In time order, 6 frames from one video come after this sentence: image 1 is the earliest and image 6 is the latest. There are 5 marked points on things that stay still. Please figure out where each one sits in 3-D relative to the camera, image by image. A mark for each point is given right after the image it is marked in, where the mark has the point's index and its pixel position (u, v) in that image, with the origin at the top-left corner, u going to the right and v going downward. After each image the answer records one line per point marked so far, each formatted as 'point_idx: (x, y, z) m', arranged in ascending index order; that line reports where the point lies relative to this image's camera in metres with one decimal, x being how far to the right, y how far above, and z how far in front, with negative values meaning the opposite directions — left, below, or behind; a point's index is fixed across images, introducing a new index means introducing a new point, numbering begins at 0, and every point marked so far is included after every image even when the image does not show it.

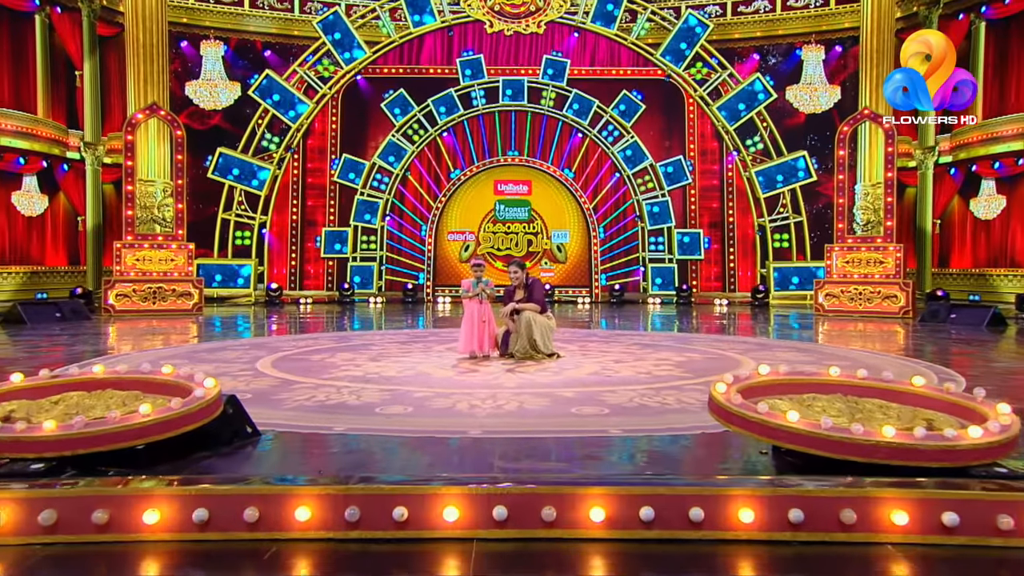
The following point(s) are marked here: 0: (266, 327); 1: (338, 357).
0: (-2.6, -0.4, +9.6) m
1: (-1.3, -0.5, +6.4) m
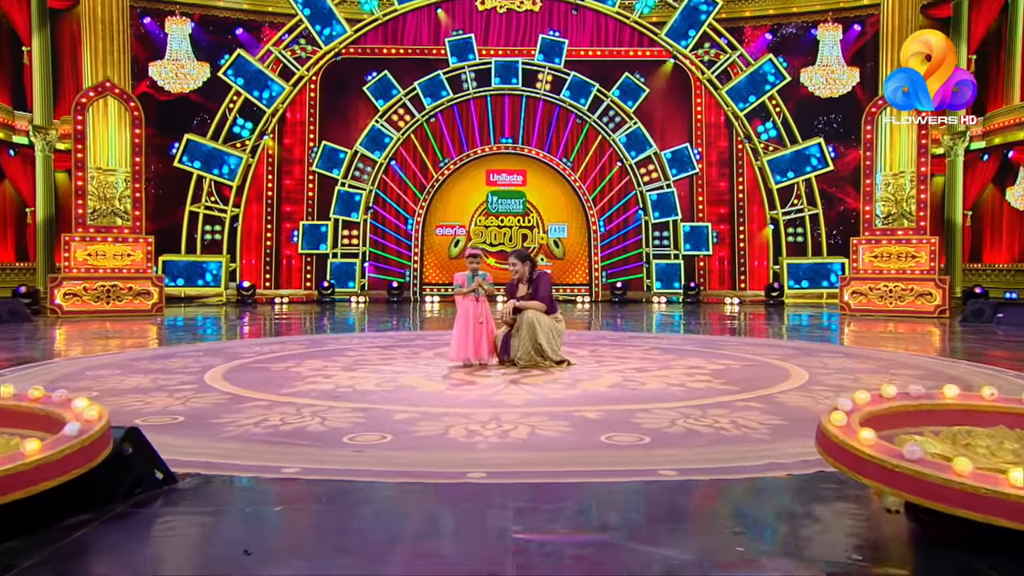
0: (-2.6, -0.4, +8.6) m
1: (-1.3, -0.5, +5.5) m
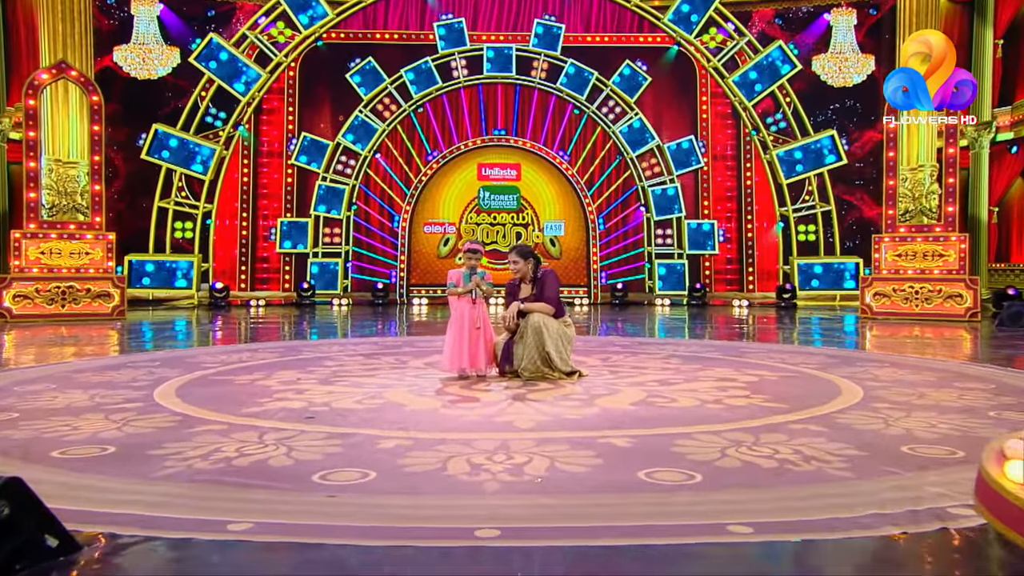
0: (-2.7, -0.4, +7.9) m
1: (-1.3, -0.5, +4.8) m
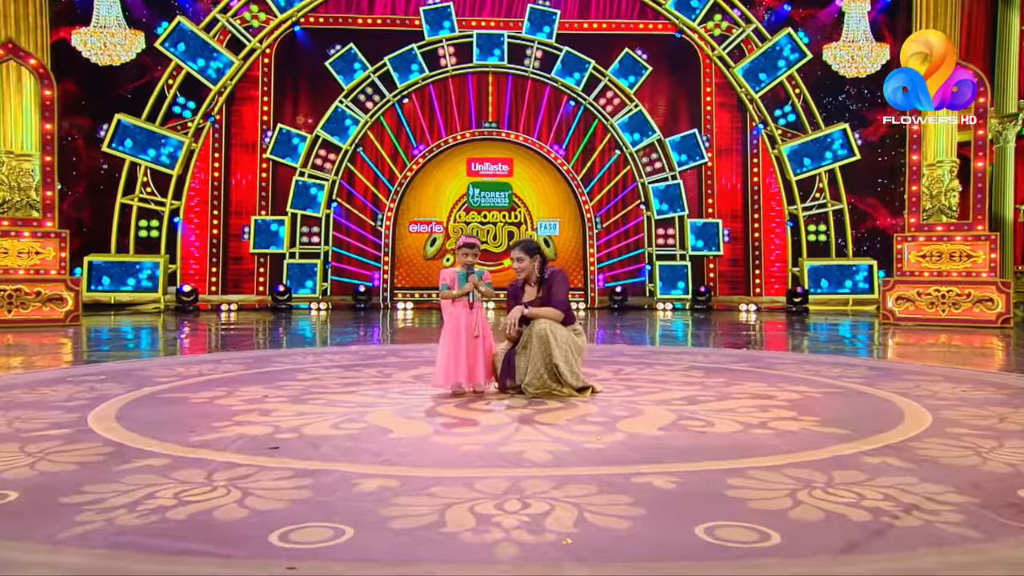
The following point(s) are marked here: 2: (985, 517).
0: (-2.7, -0.4, +7.2) m
1: (-1.3, -0.5, +4.1) m
2: (+1.2, -0.6, +2.2) m
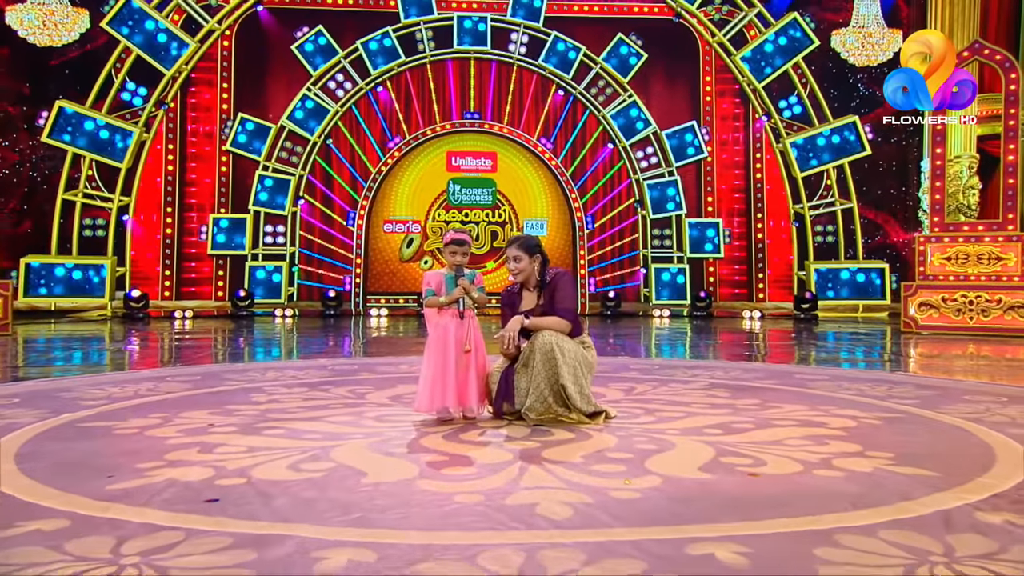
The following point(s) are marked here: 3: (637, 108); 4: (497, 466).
0: (-2.8, -0.4, +6.4) m
1: (-1.3, -0.5, +3.4) m
2: (+1.2, -0.6, +1.6) m
3: (+1.5, +2.3, +11.5) m
4: (-0.1, -0.6, +2.9) m
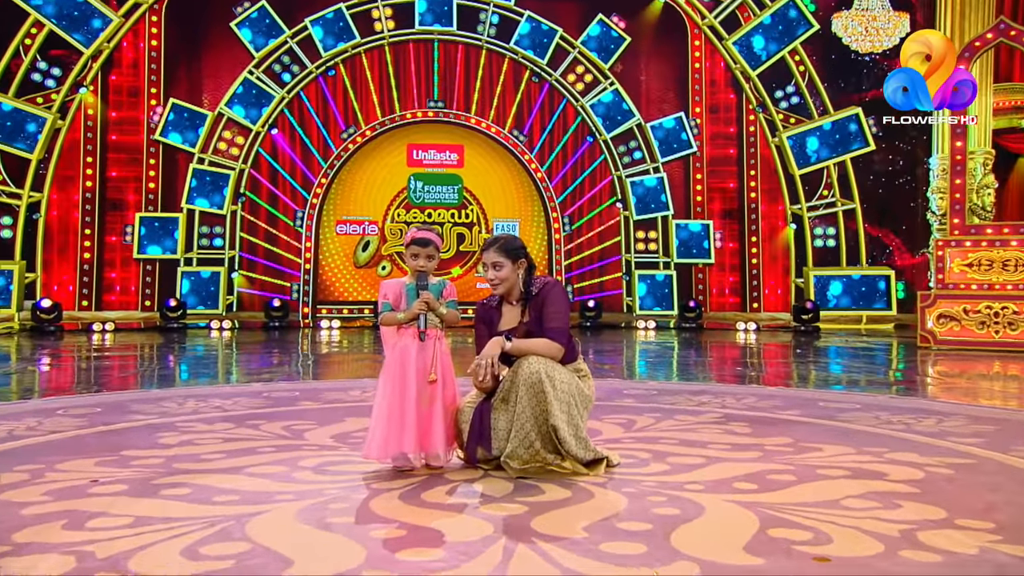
0: (-3.0, -0.5, +5.5) m
1: (-1.3, -0.5, +2.6) m
2: (+1.2, -0.6, +0.9) m
3: (+1.2, +2.2, +10.8) m
4: (-0.1, -0.6, +2.1) m
